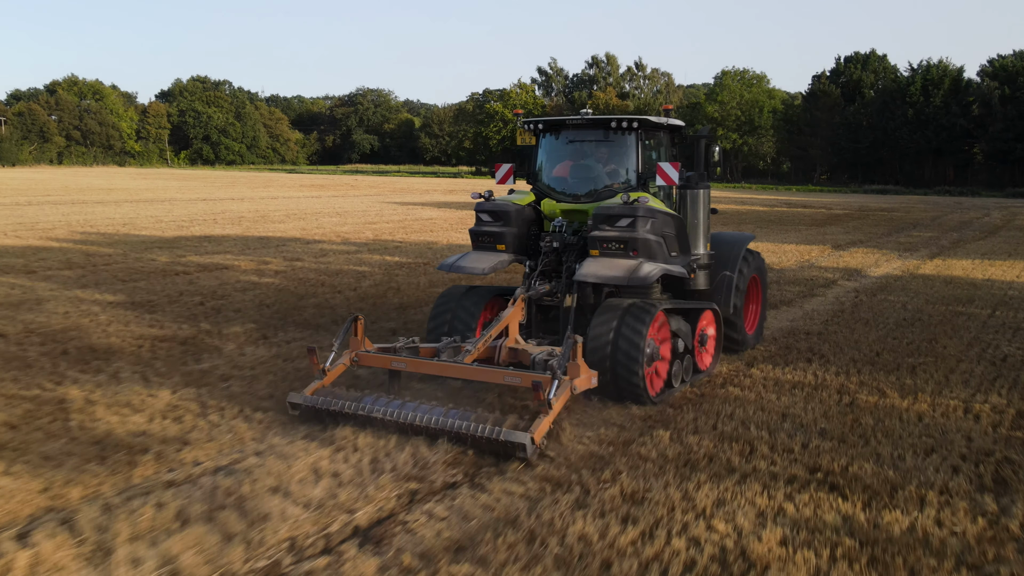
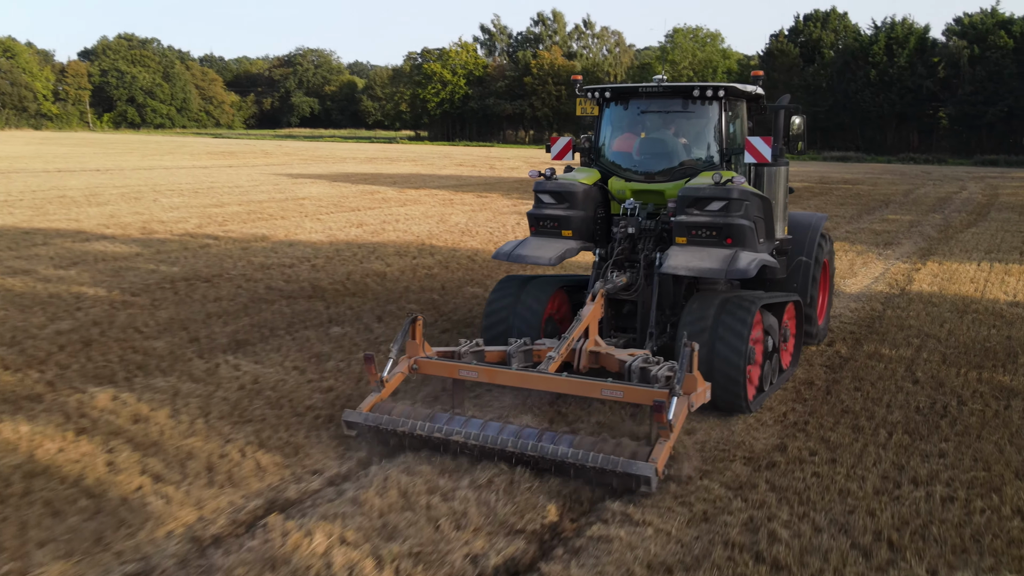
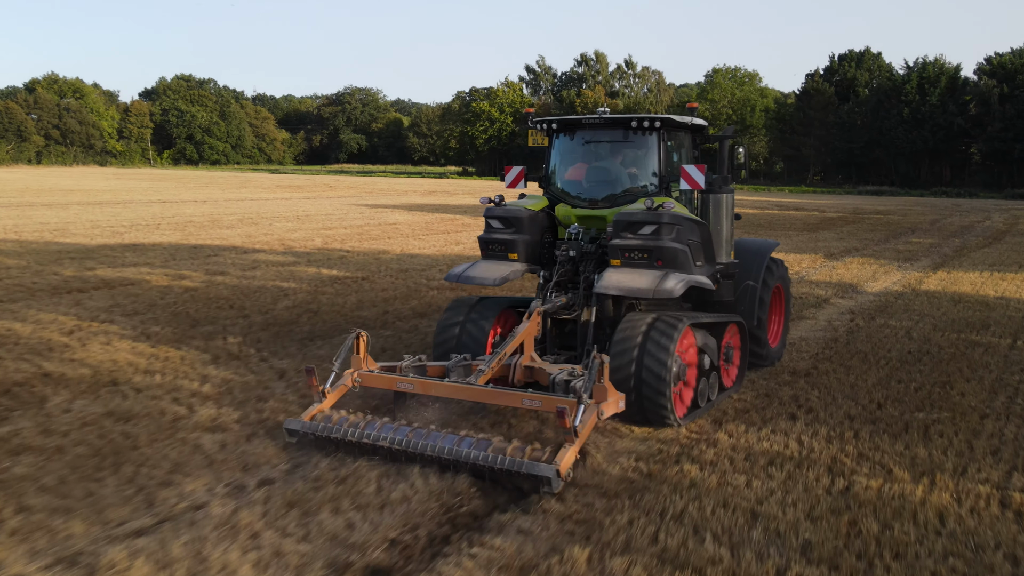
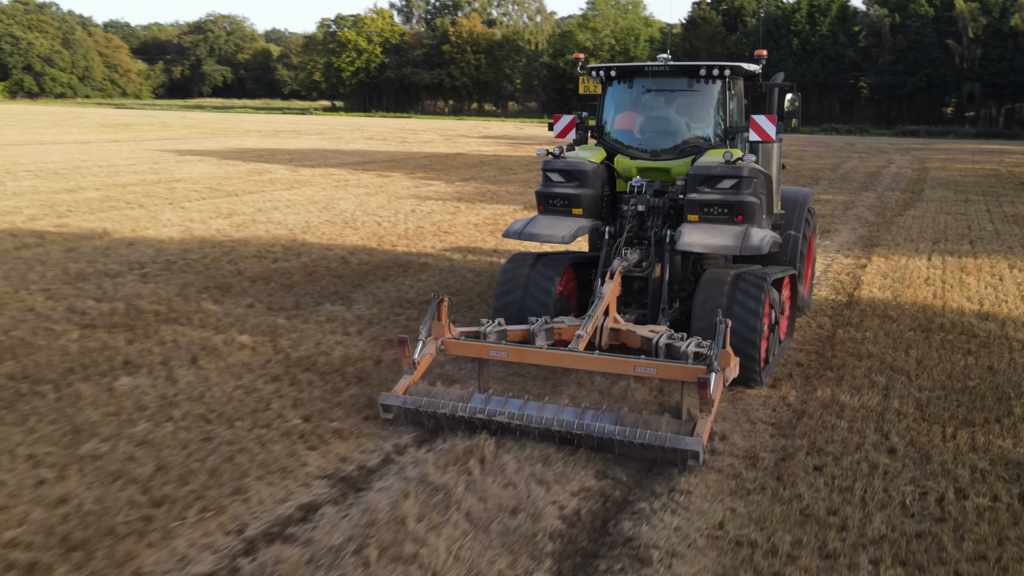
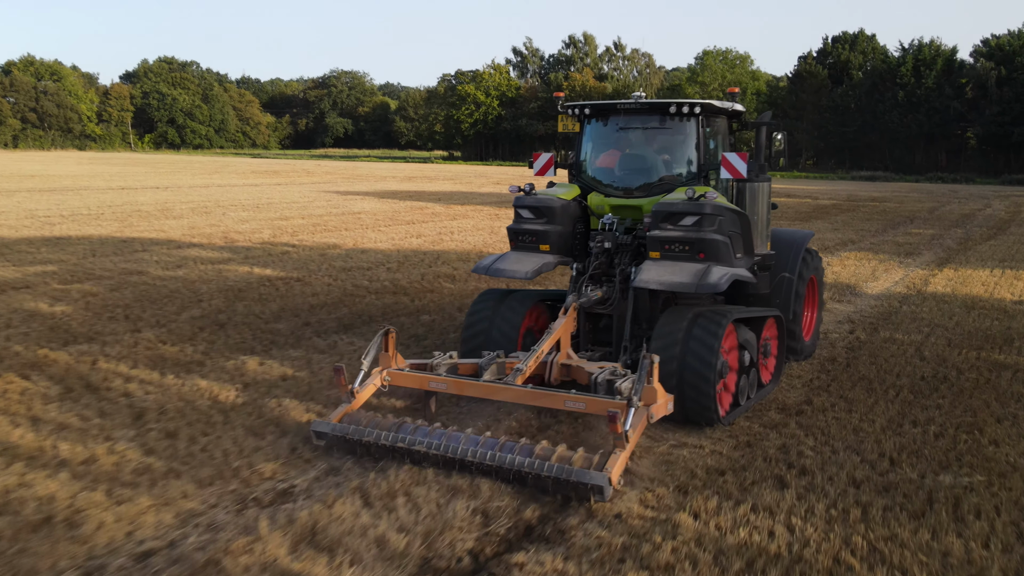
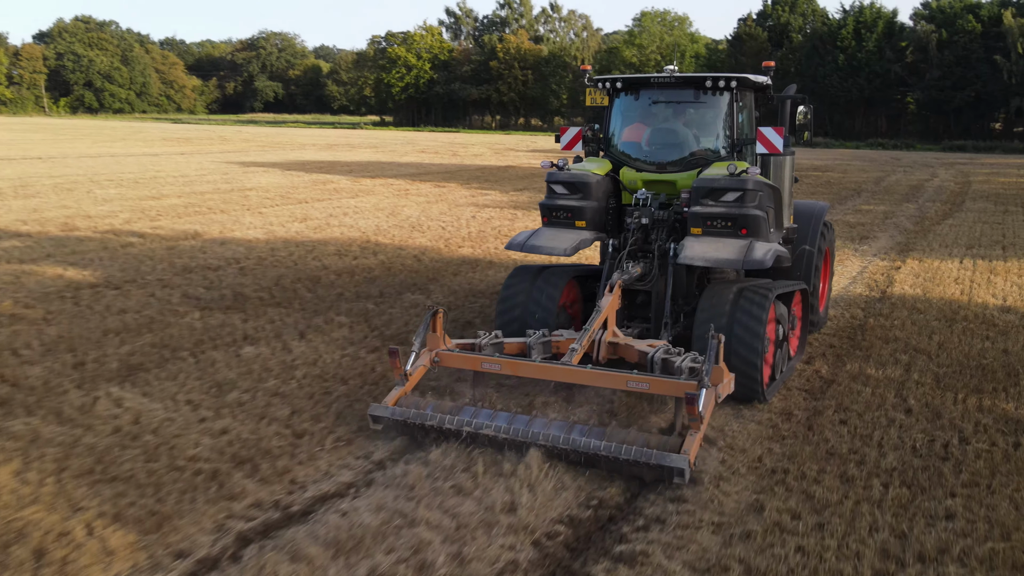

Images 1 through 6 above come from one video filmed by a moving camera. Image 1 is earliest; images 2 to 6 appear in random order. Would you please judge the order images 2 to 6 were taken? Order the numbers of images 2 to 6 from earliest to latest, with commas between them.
3, 5, 2, 6, 4
